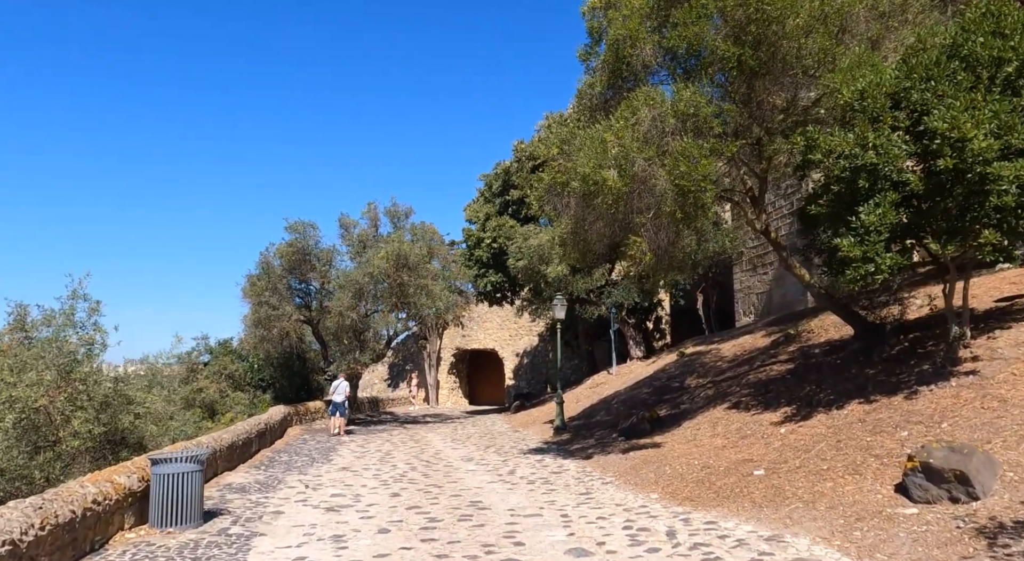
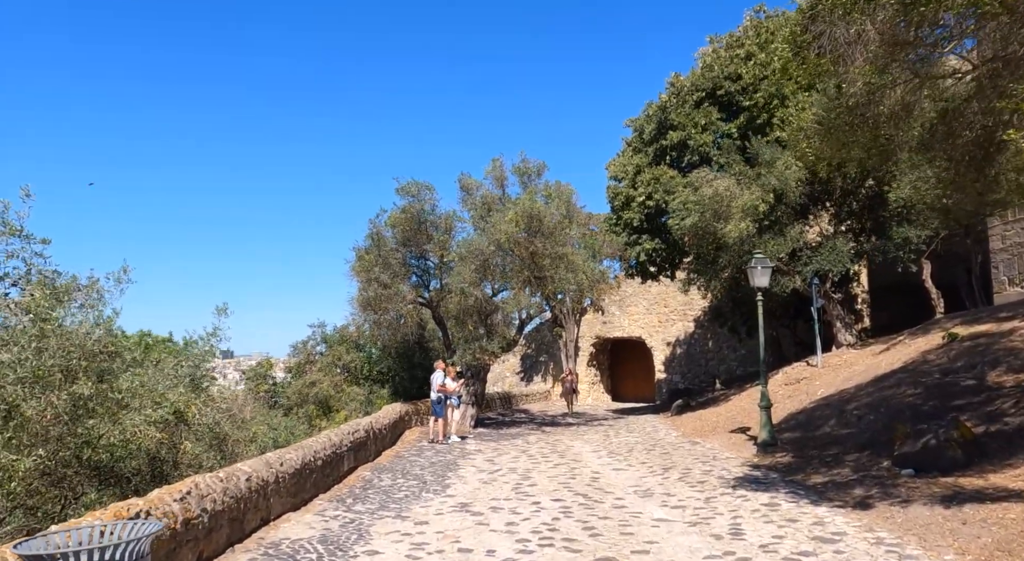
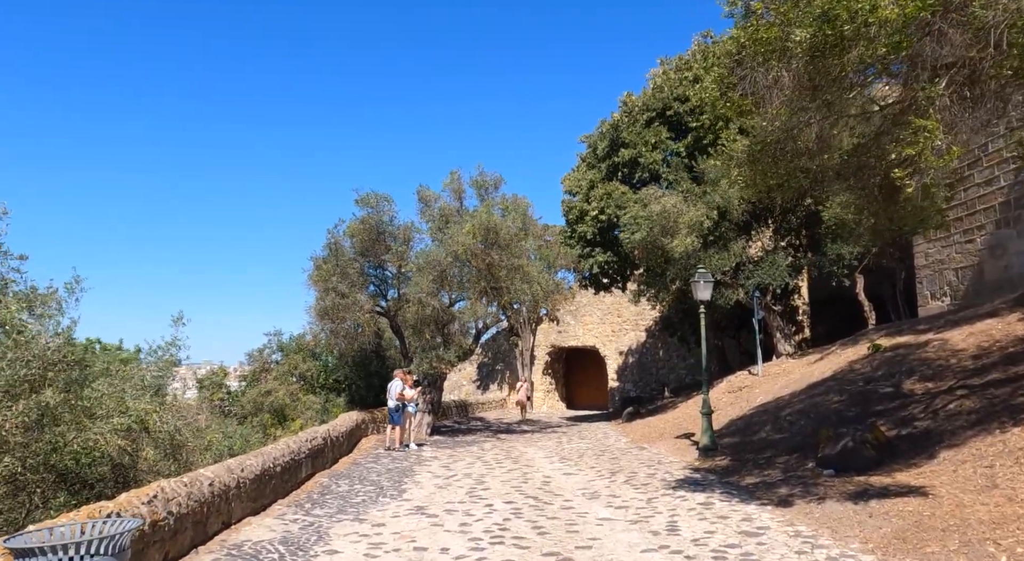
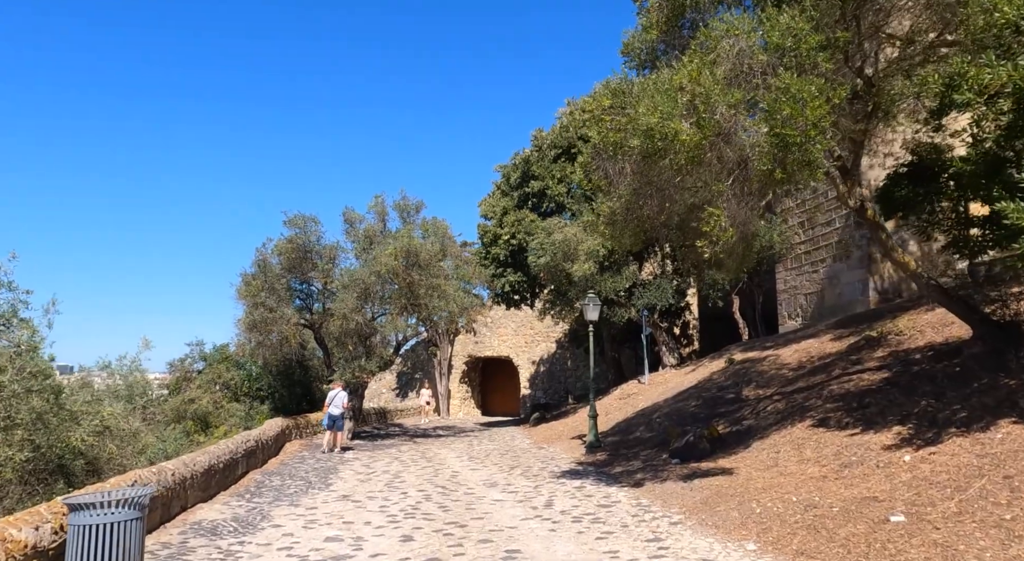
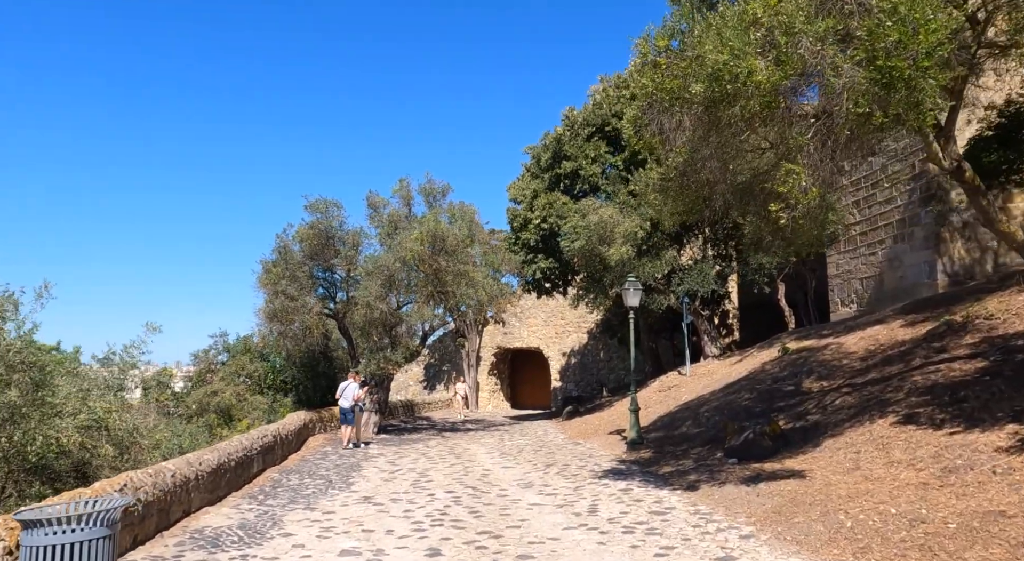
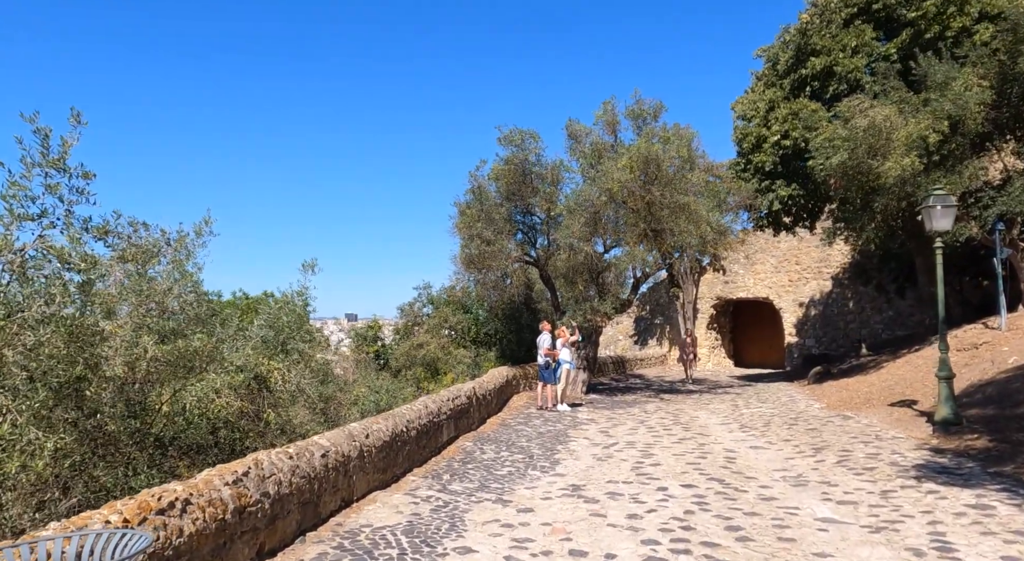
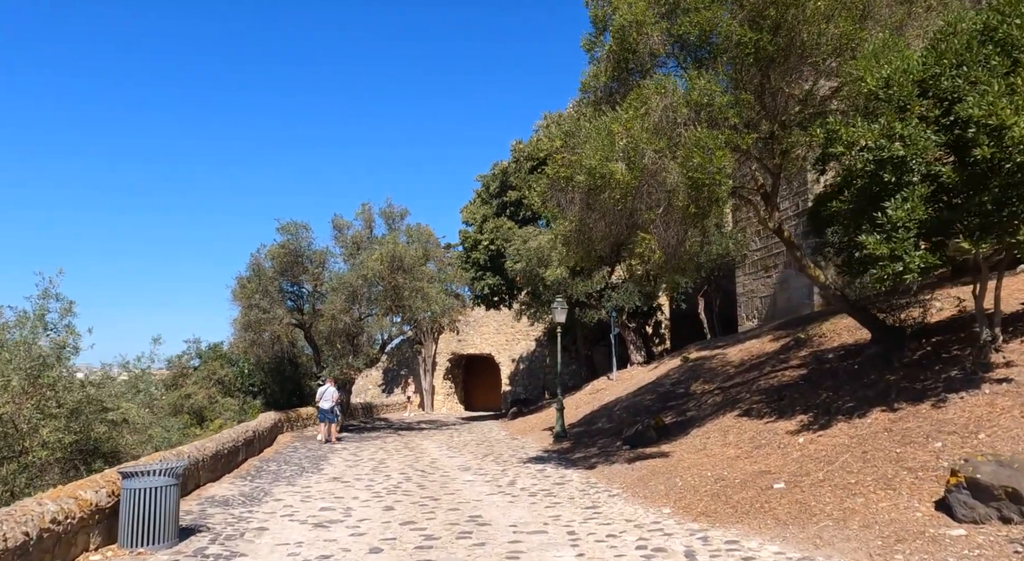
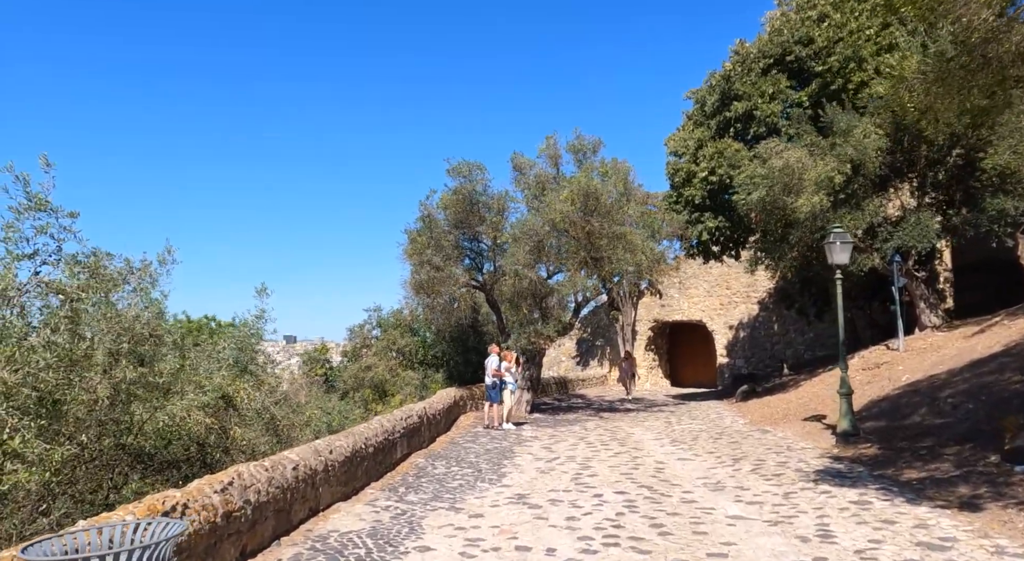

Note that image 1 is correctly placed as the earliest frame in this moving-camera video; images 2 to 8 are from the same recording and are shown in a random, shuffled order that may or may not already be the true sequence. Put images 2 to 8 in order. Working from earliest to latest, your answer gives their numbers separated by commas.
7, 4, 5, 3, 2, 8, 6
